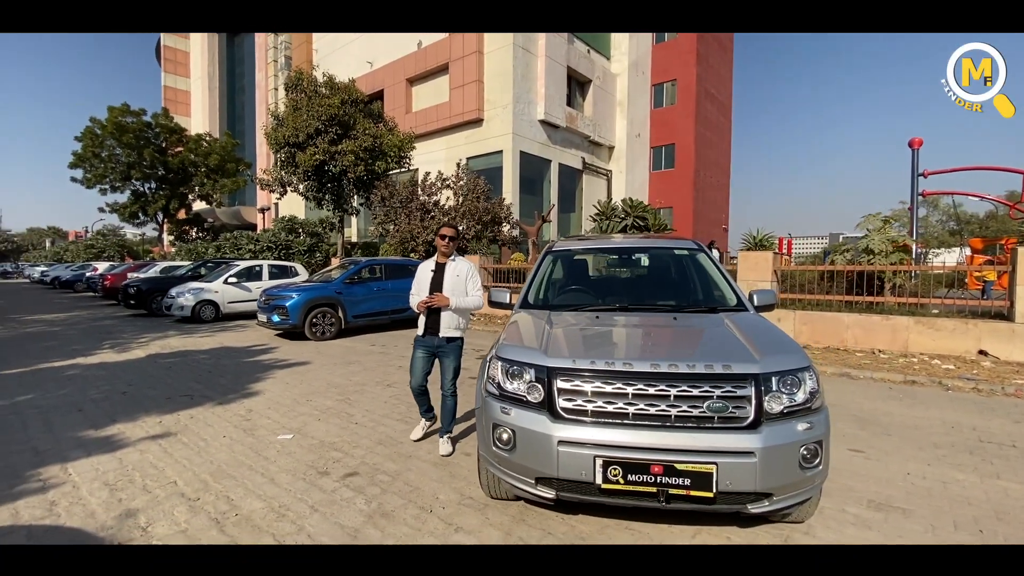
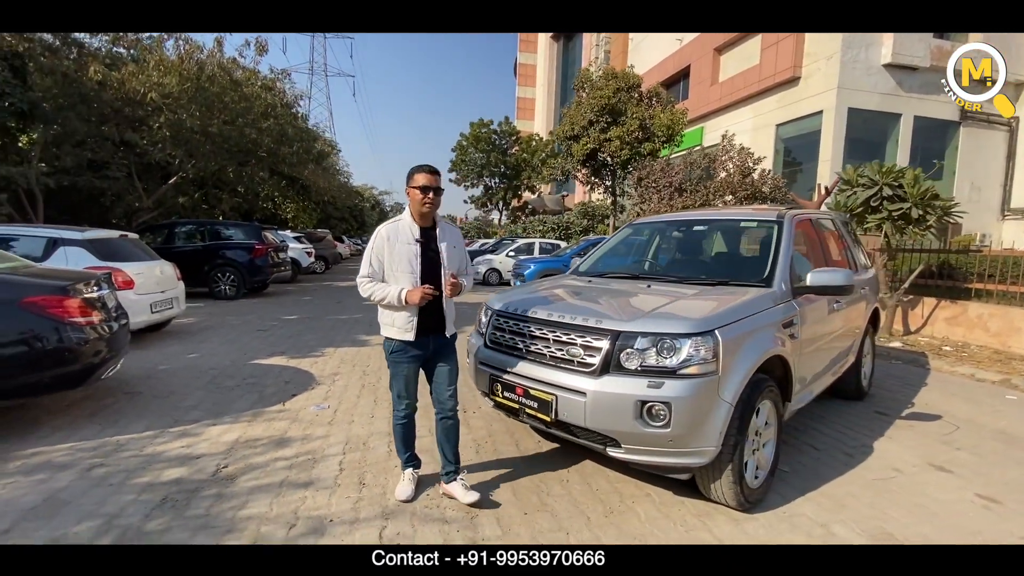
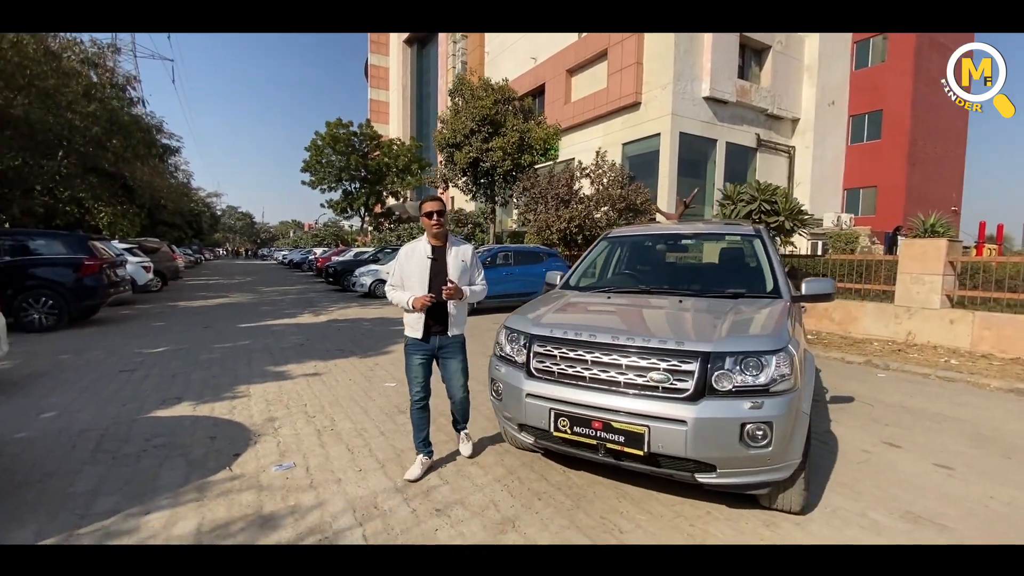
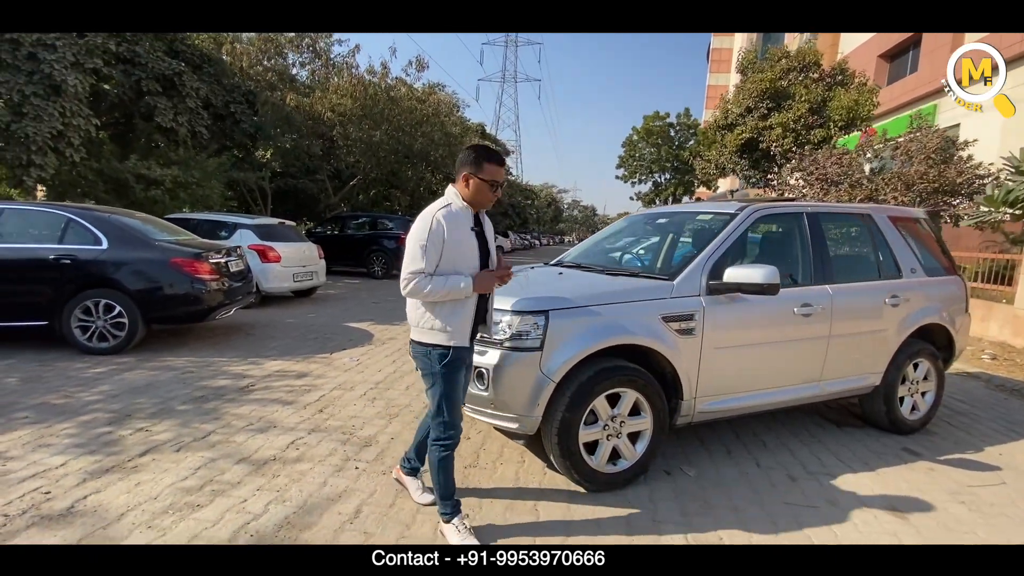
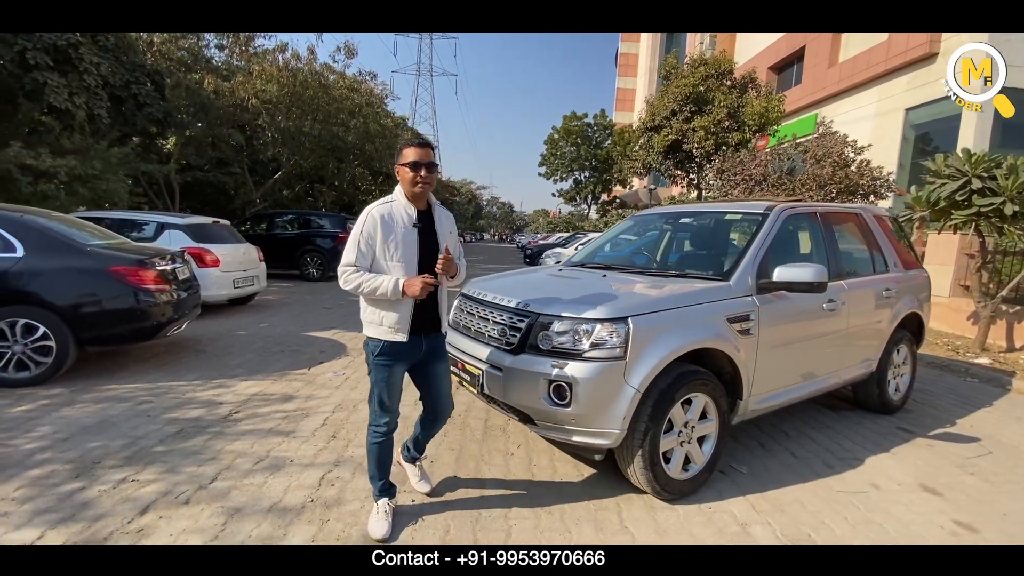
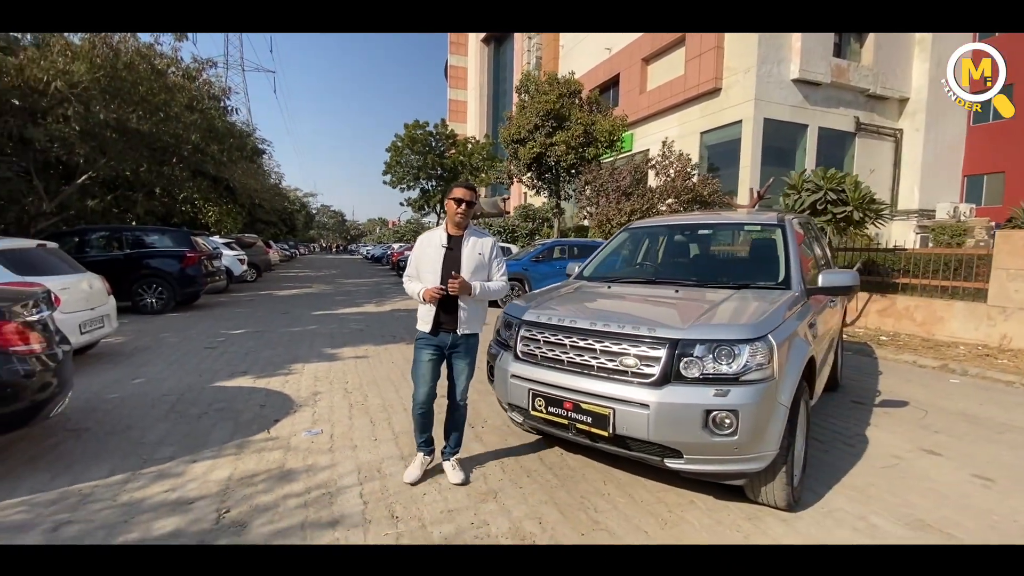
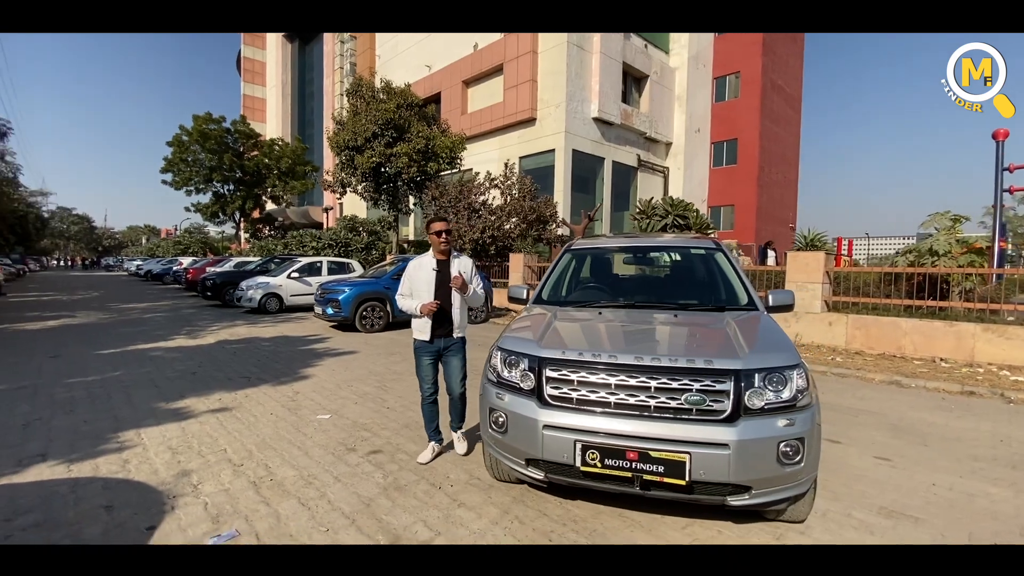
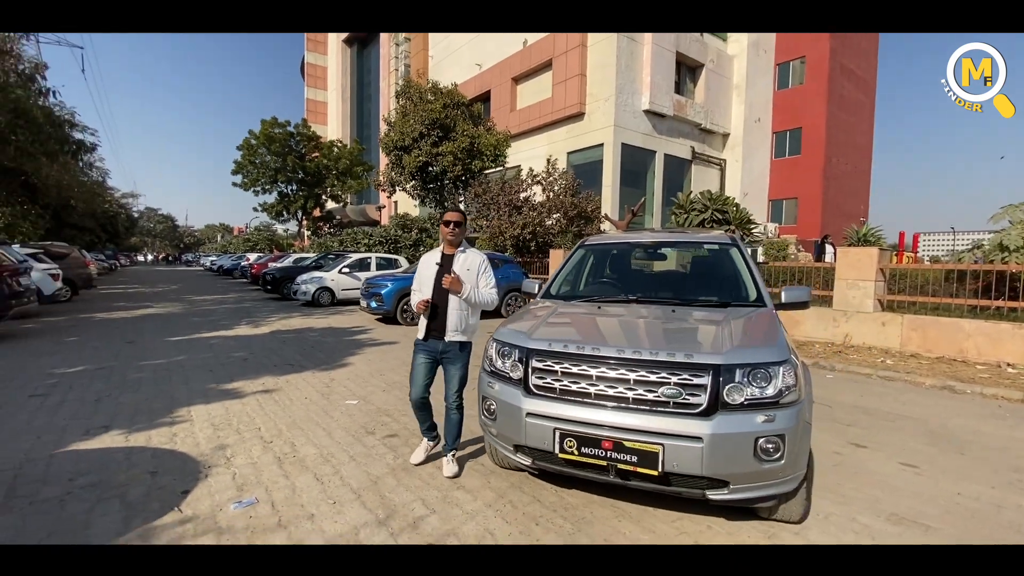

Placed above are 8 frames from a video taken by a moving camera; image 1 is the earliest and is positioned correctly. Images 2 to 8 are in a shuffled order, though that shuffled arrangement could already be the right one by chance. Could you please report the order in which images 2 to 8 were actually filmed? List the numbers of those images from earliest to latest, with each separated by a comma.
7, 8, 3, 6, 2, 5, 4
